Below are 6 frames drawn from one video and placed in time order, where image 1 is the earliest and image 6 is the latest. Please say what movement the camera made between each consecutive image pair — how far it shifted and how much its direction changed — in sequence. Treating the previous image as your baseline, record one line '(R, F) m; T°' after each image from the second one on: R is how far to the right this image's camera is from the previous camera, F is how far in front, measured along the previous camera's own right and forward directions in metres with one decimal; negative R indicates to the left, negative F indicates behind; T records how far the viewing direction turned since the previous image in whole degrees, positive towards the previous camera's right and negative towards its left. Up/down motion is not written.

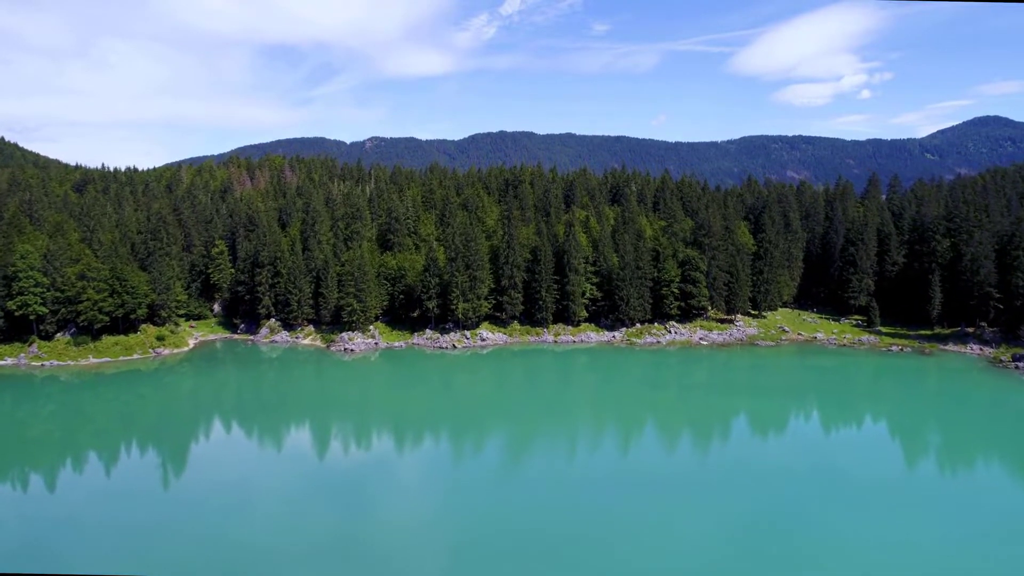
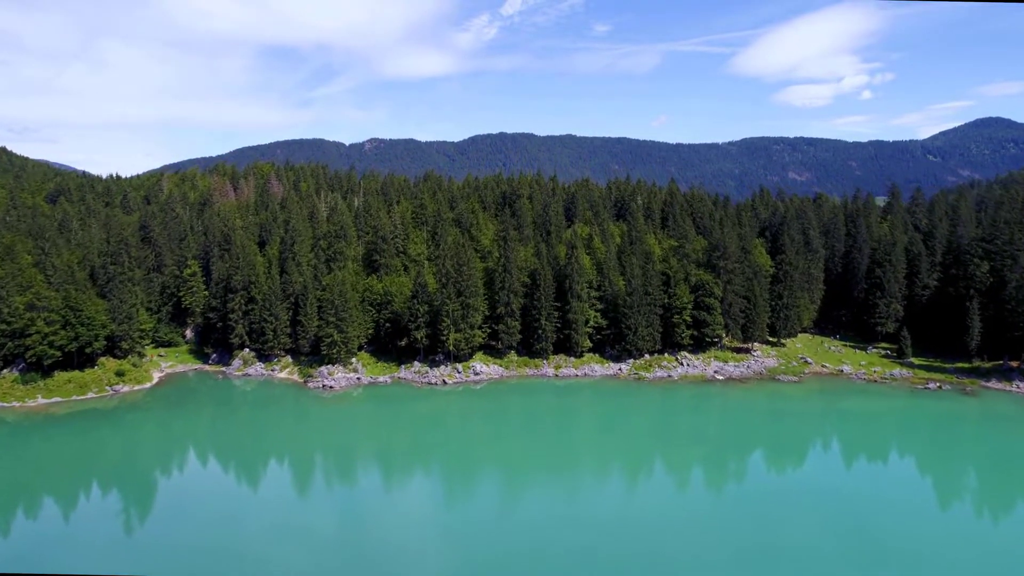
(+0.4, +7.0) m; 0°
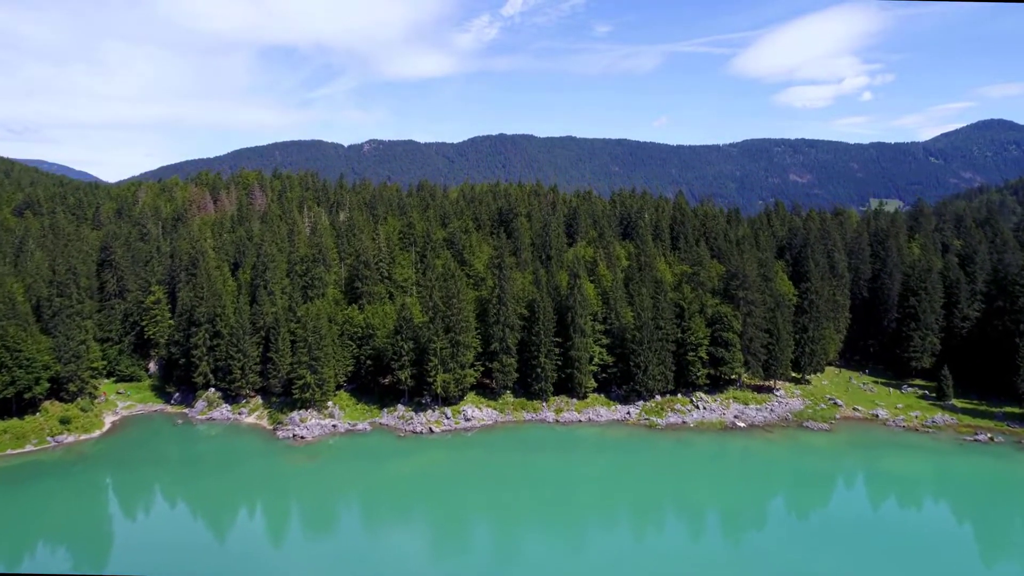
(+0.4, +7.6) m; 0°
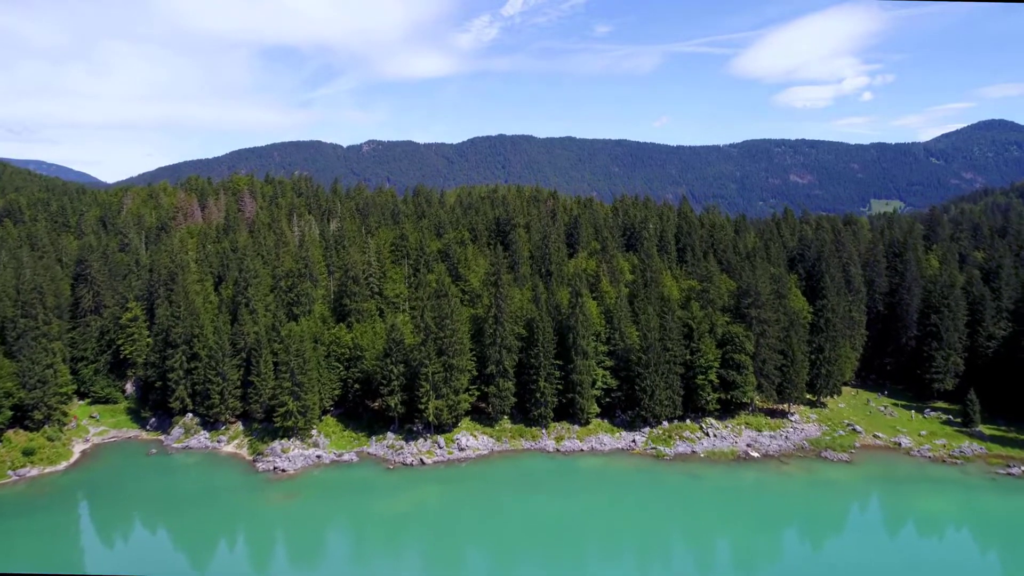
(+0.3, +4.2) m; 0°
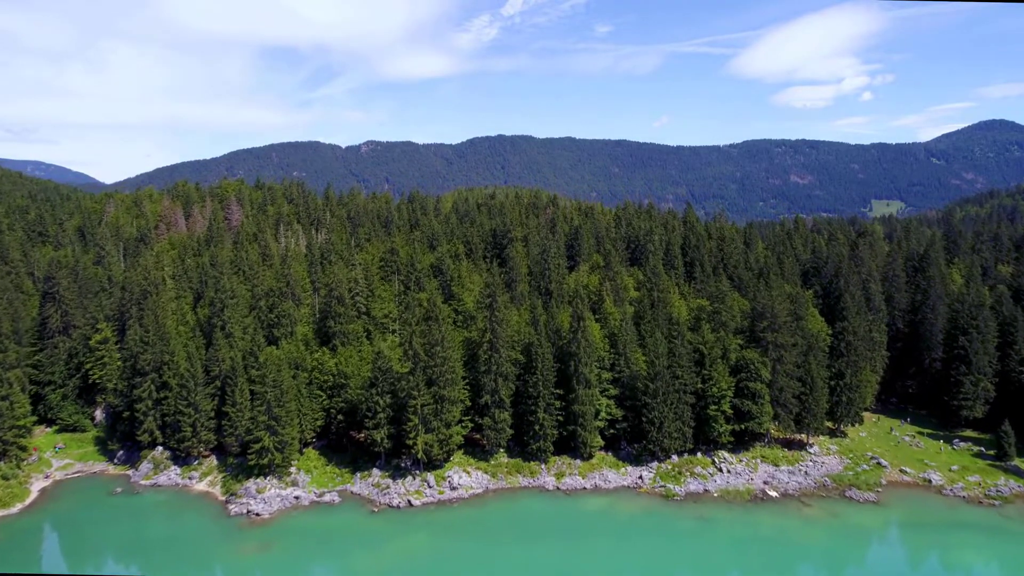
(+0.3, +4.8) m; 0°
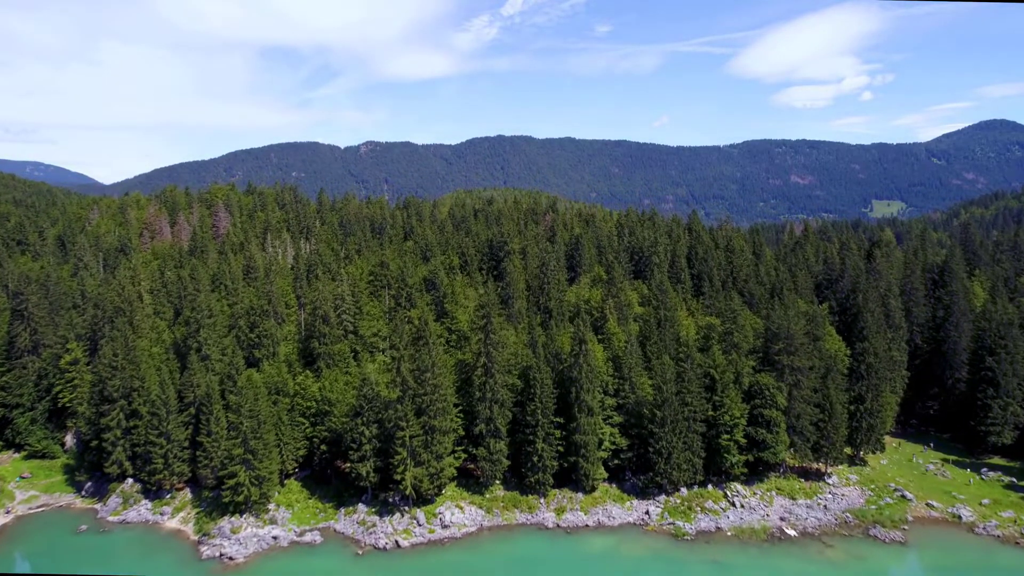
(+0.3, +4.1) m; 0°
